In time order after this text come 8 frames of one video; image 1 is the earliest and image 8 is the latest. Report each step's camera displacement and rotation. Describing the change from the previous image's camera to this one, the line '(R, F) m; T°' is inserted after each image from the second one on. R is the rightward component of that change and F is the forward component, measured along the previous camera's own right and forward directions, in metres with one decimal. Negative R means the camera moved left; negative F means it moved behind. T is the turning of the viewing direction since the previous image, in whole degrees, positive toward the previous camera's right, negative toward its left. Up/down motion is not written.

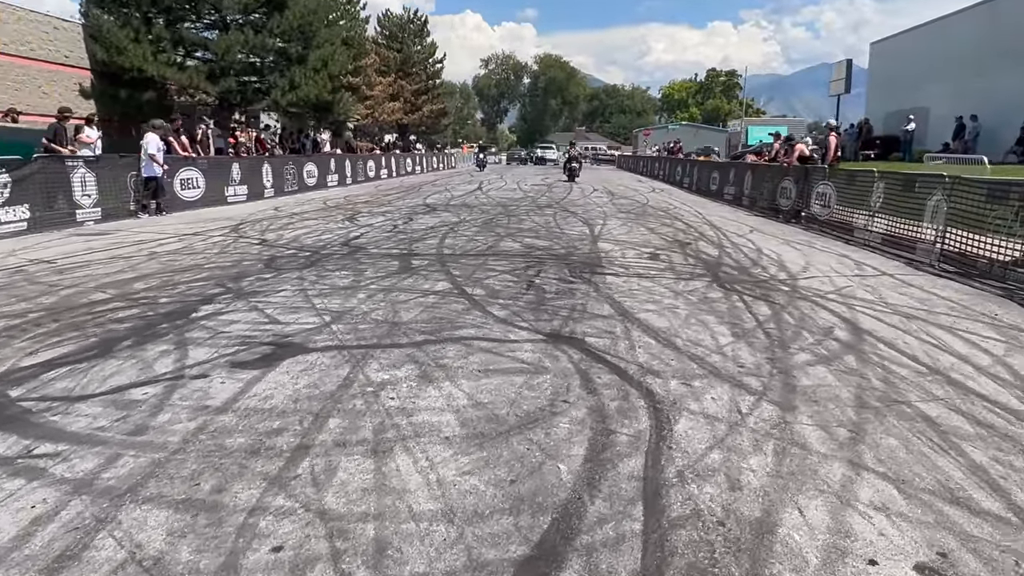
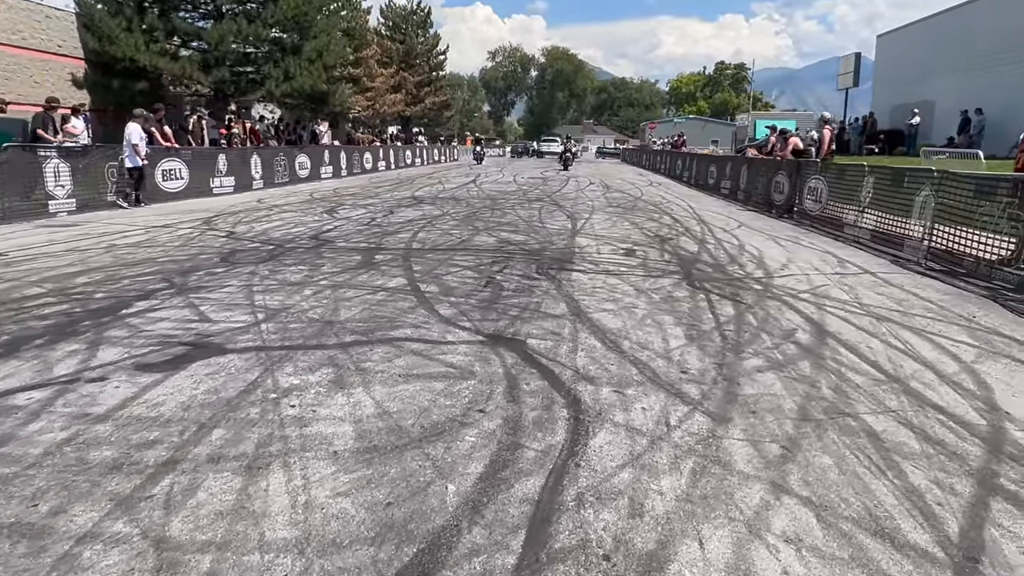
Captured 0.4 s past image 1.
(+0.5, +0.3) m; -1°
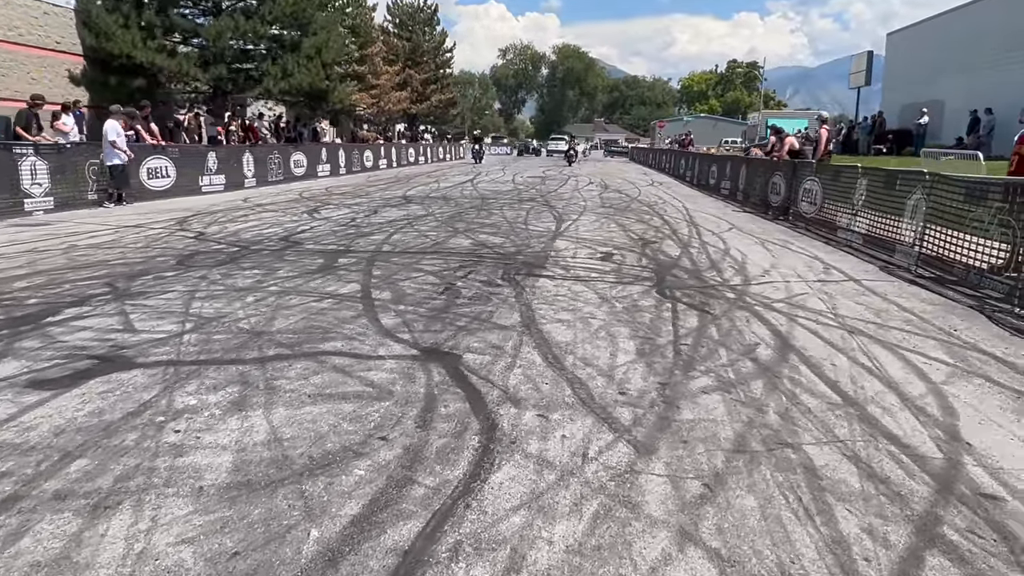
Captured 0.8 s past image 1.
(+0.5, +0.3) m; -1°
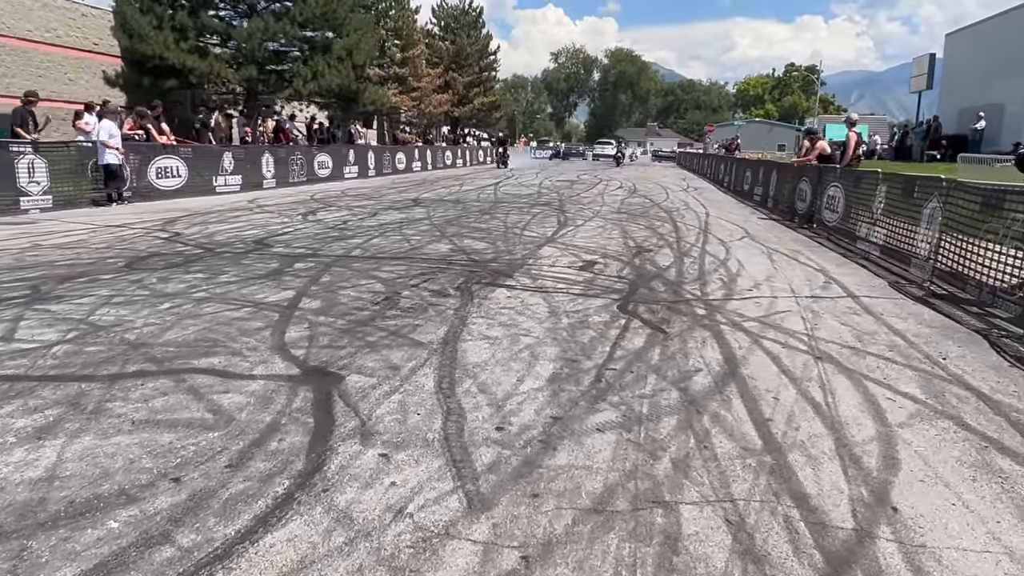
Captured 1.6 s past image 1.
(+0.9, +0.6) m; -4°
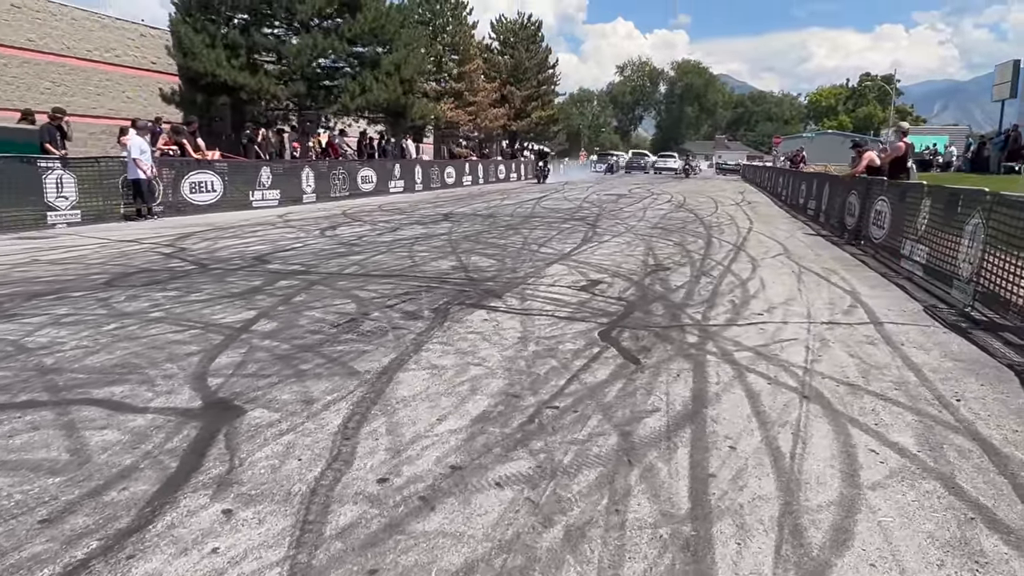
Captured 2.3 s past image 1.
(+0.7, +0.5) m; -5°
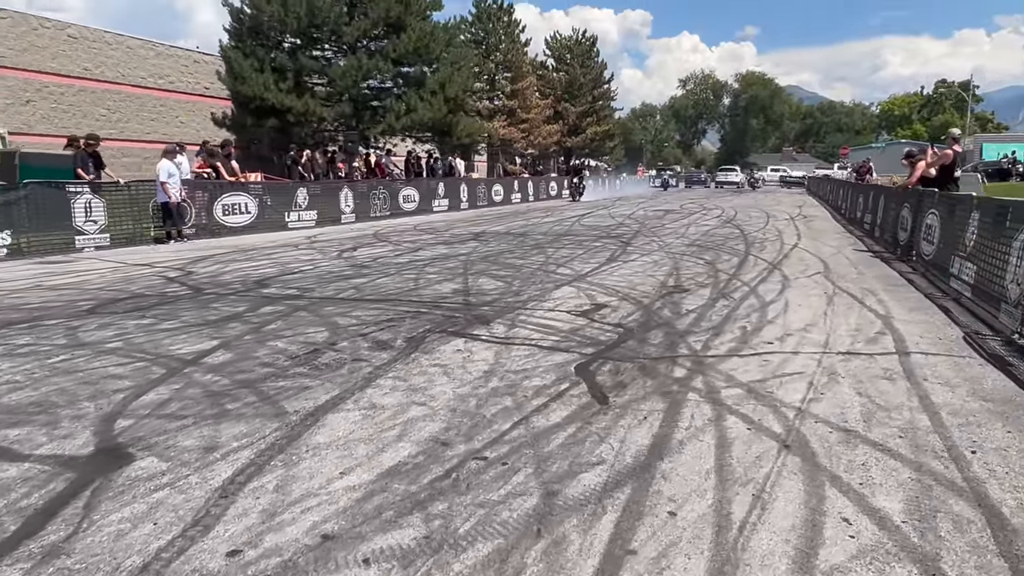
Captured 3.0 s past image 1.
(+0.7, +0.5) m; -5°
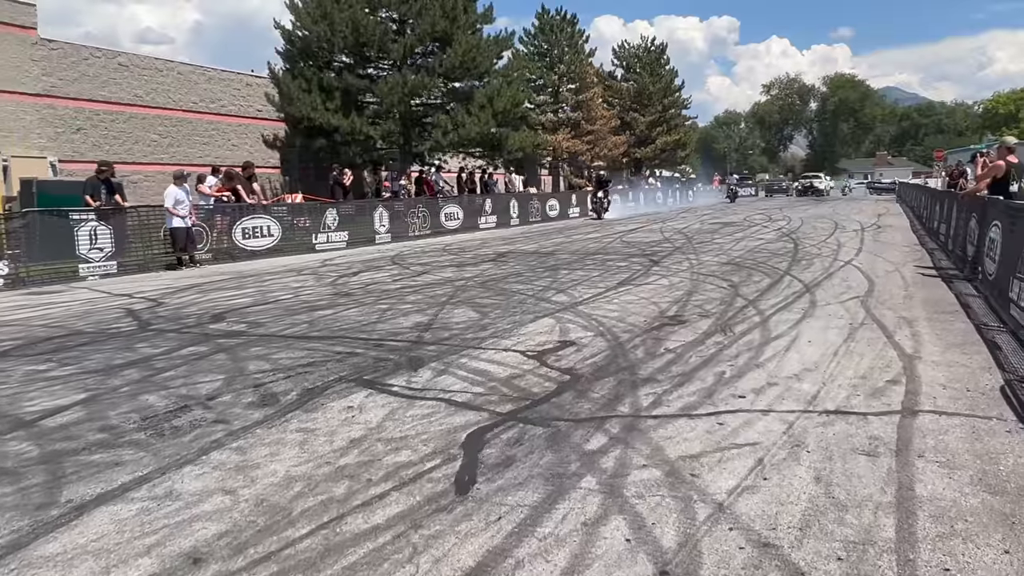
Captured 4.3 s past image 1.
(+1.1, +1.0) m; -6°
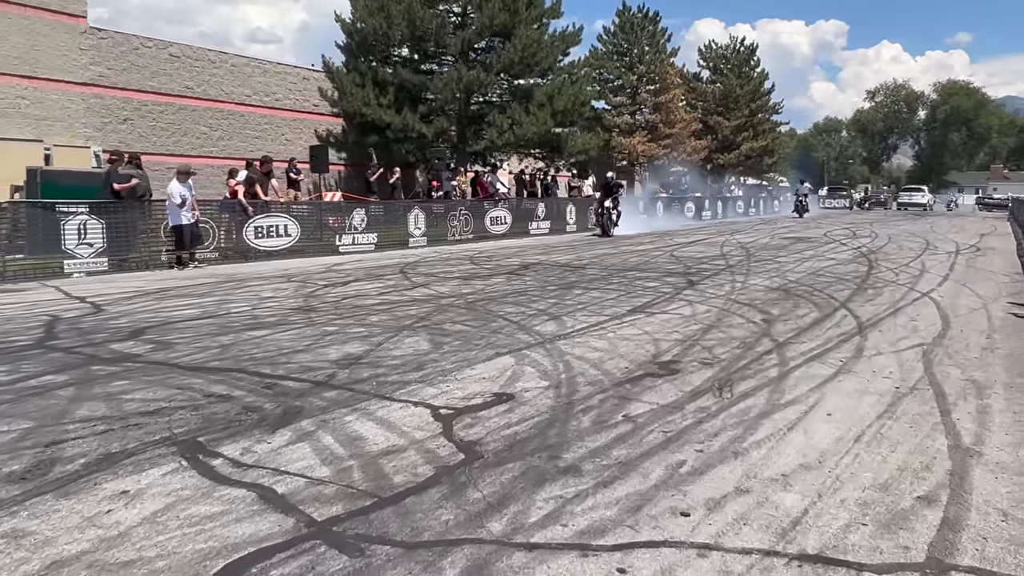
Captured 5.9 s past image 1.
(+1.0, +1.5) m; -6°
